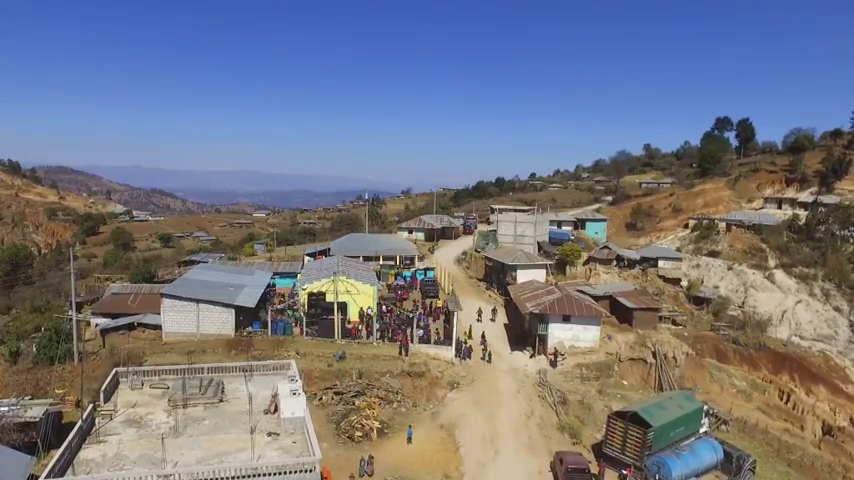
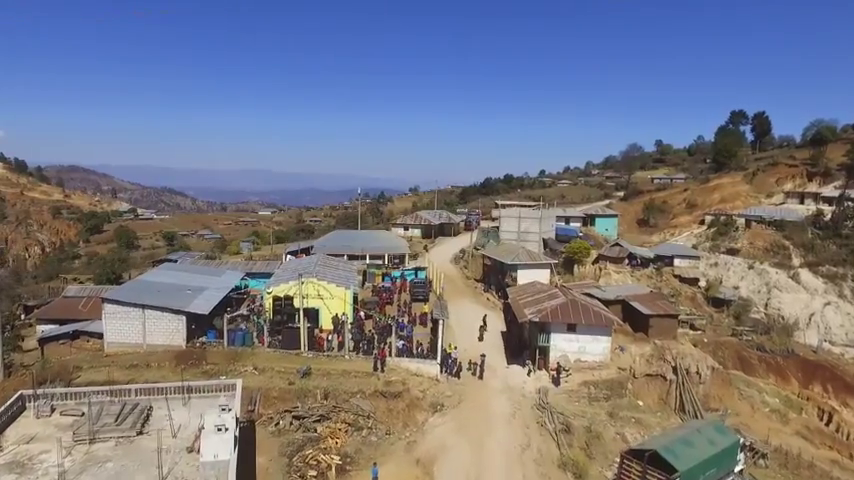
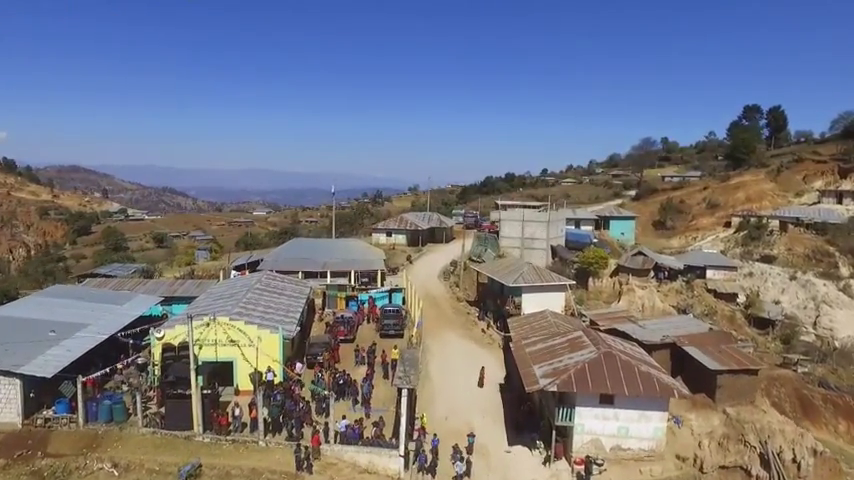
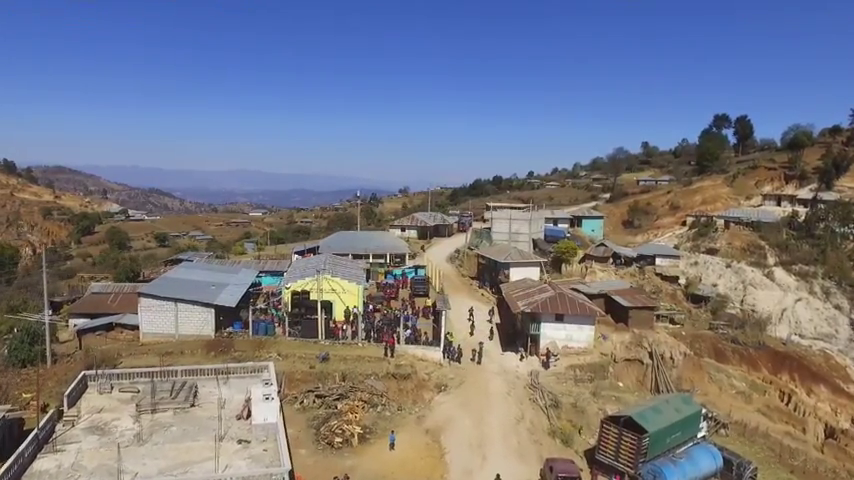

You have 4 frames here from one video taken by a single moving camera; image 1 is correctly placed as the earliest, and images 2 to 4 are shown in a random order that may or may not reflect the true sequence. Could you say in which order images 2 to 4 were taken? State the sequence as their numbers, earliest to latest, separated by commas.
4, 2, 3
